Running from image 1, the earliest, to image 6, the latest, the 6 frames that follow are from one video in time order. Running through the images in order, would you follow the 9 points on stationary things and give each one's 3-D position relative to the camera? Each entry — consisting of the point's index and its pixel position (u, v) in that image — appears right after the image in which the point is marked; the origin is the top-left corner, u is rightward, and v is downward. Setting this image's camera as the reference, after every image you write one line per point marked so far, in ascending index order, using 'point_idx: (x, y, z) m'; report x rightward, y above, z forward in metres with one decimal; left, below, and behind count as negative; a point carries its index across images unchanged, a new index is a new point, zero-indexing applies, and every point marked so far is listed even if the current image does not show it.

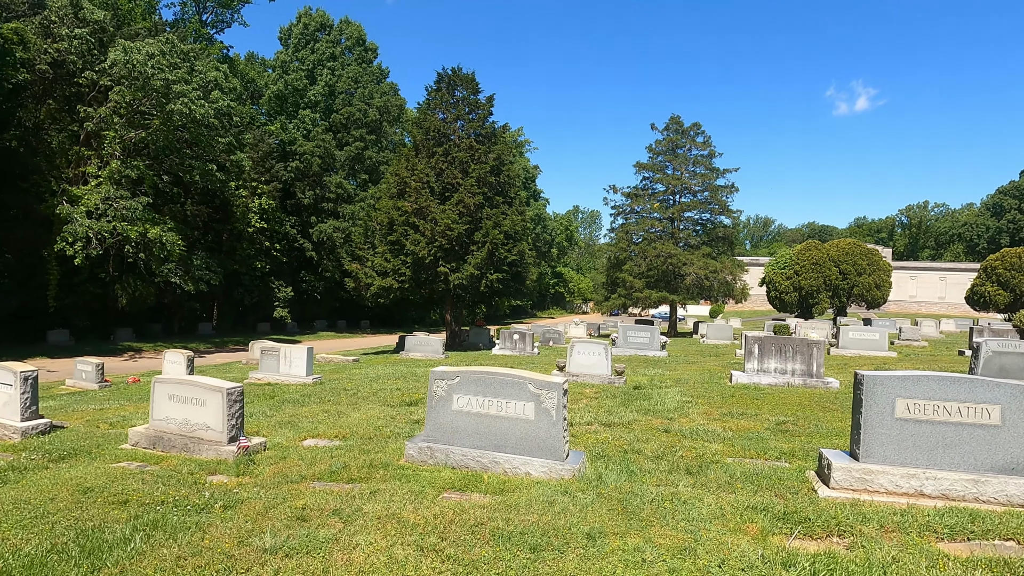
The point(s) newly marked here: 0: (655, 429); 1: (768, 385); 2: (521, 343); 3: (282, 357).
0: (+1.5, -1.5, +6.4) m
1: (+4.2, -1.6, +10.1) m
2: (+0.3, -1.7, +18.7) m
3: (-4.9, -1.5, +13.1) m
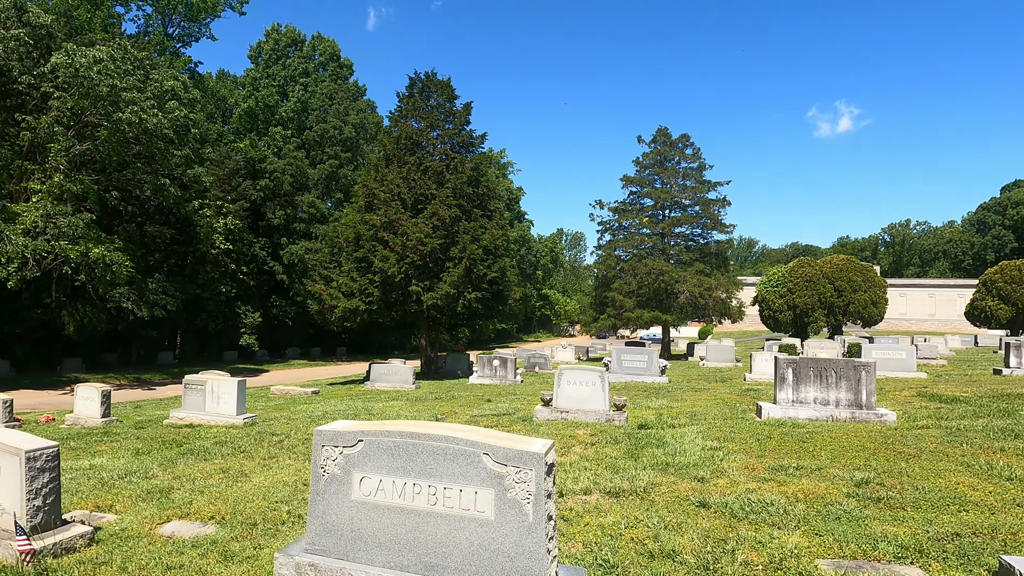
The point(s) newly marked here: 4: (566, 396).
0: (+1.2, -1.5, +4.2) m
1: (+3.8, -1.7, +8.0) m
2: (-0.3, -2.2, +16.5) m
3: (-5.3, -1.9, +10.8) m
4: (+0.8, -1.5, +8.7) m
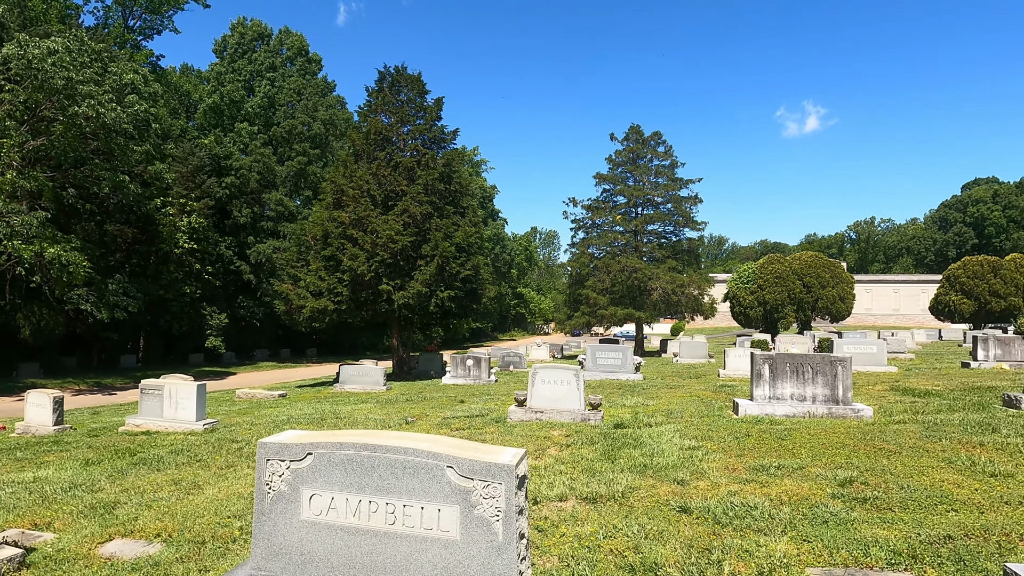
0: (+1.0, -1.4, +4.0) m
1: (+3.5, -1.7, +7.9) m
2: (-1.0, -2.1, +16.2) m
3: (-5.8, -1.9, +10.3) m
4: (+0.4, -1.5, +8.5) m
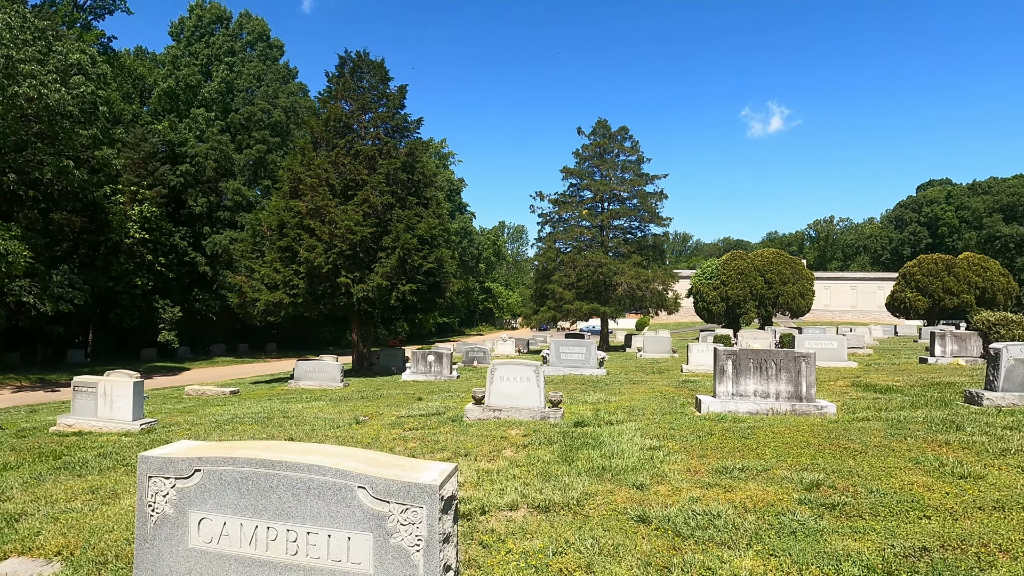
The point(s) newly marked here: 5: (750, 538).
0: (+0.7, -1.4, +3.7) m
1: (+2.9, -1.6, +7.7) m
2: (-1.9, -2.0, +15.8) m
3: (-6.4, -1.7, +9.6) m
4: (-0.2, -1.4, +8.1) m
5: (+1.3, -1.3, +3.3) m
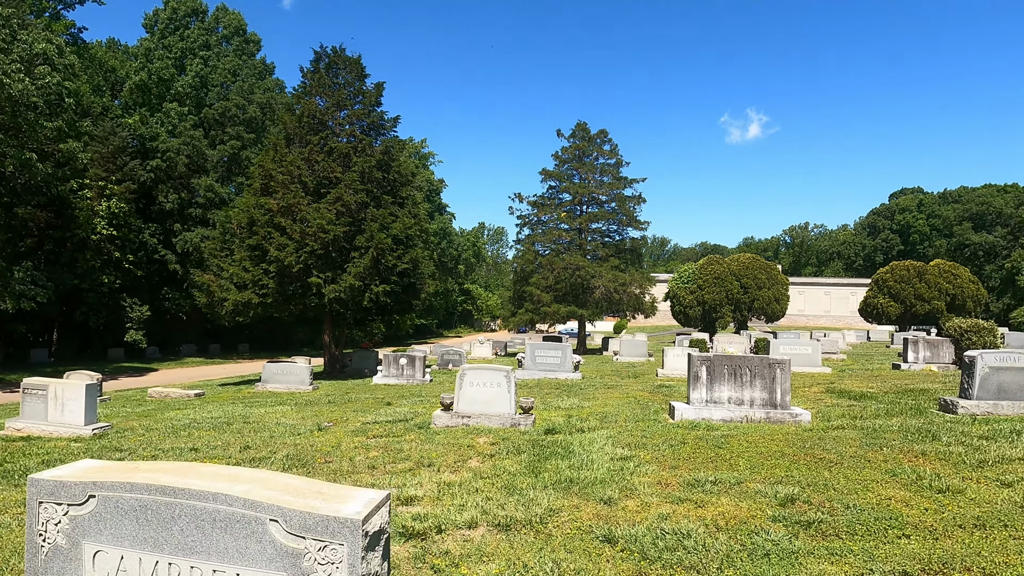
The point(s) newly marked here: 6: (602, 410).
0: (+0.4, -1.4, +3.5) m
1: (+2.6, -1.7, +7.5) m
2: (-2.6, -2.0, +15.4) m
3: (-6.9, -1.7, +9.2) m
4: (-0.6, -1.4, +7.9) m
5: (+1.1, -1.4, +3.1) m
6: (+1.3, -1.7, +8.7) m
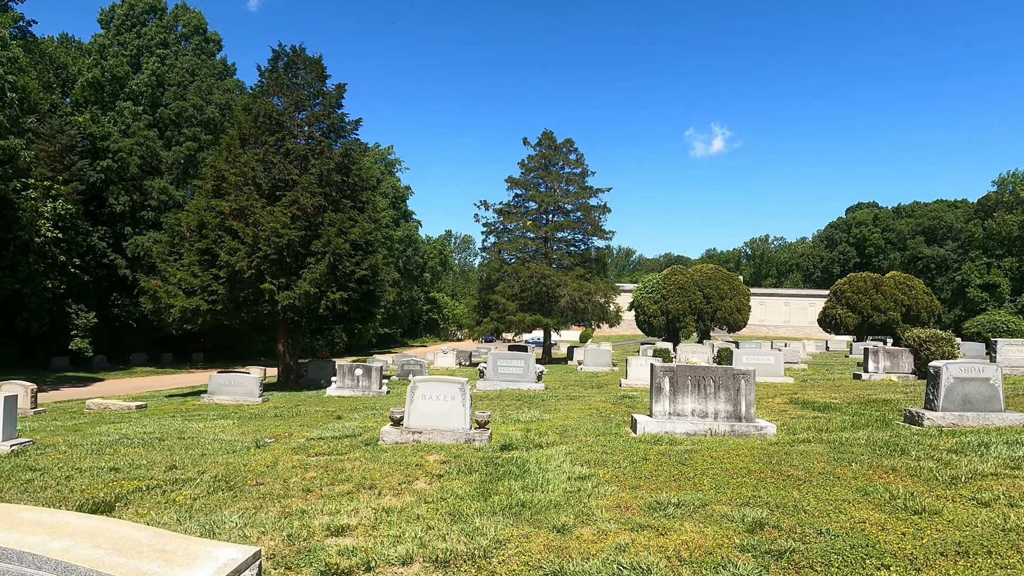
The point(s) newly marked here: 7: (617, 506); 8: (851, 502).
0: (+0.1, -1.4, +3.1) m
1: (+2.1, -1.7, +7.2) m
2: (-3.5, -2.2, +14.9) m
3: (-7.5, -1.7, +8.4) m
4: (-1.1, -1.5, +7.4) m
5: (+0.8, -1.4, +2.8) m
6: (+0.7, -1.8, +8.3) m
7: (+0.7, -1.5, +4.3) m
8: (+2.3, -1.5, +4.3) m
